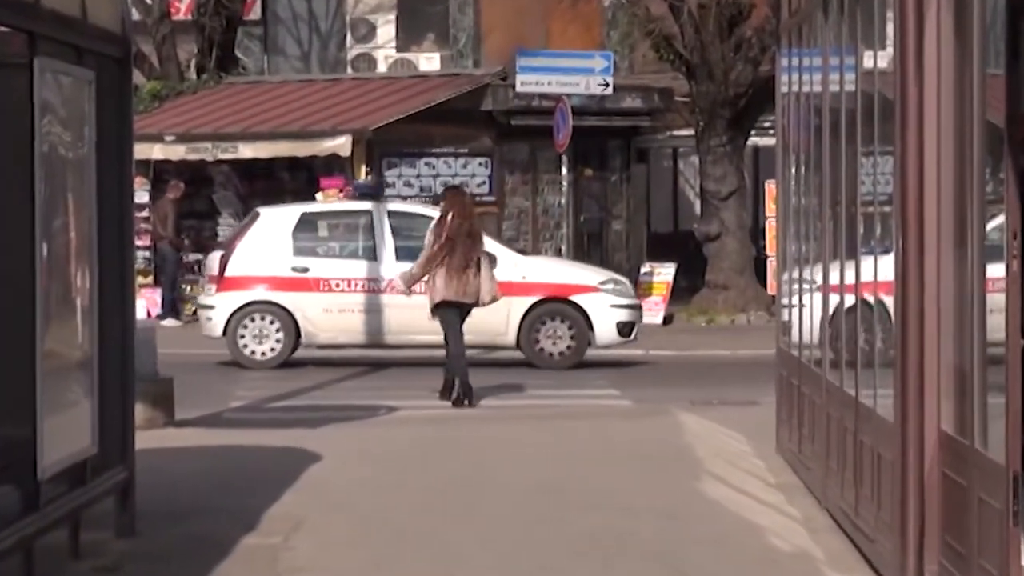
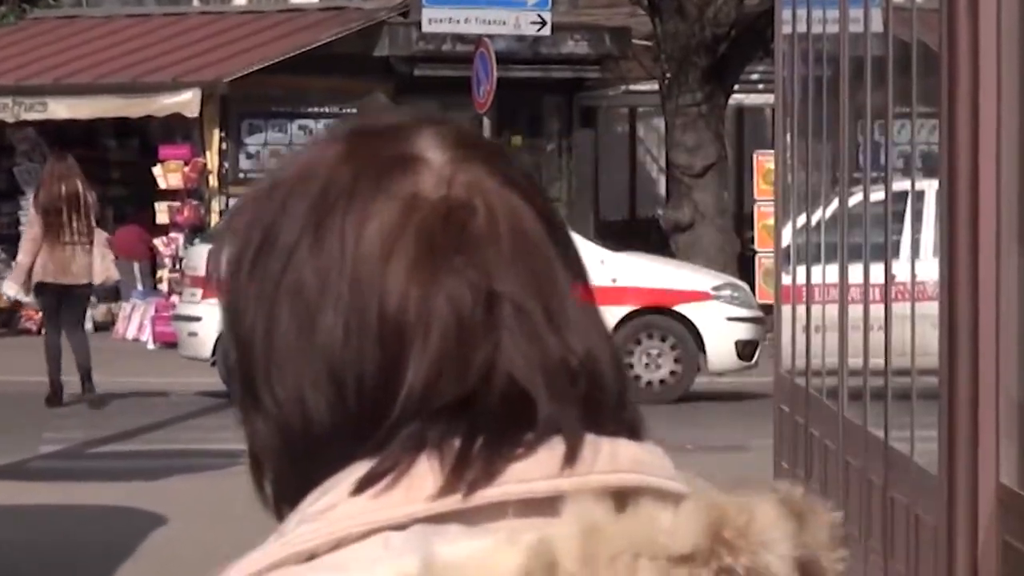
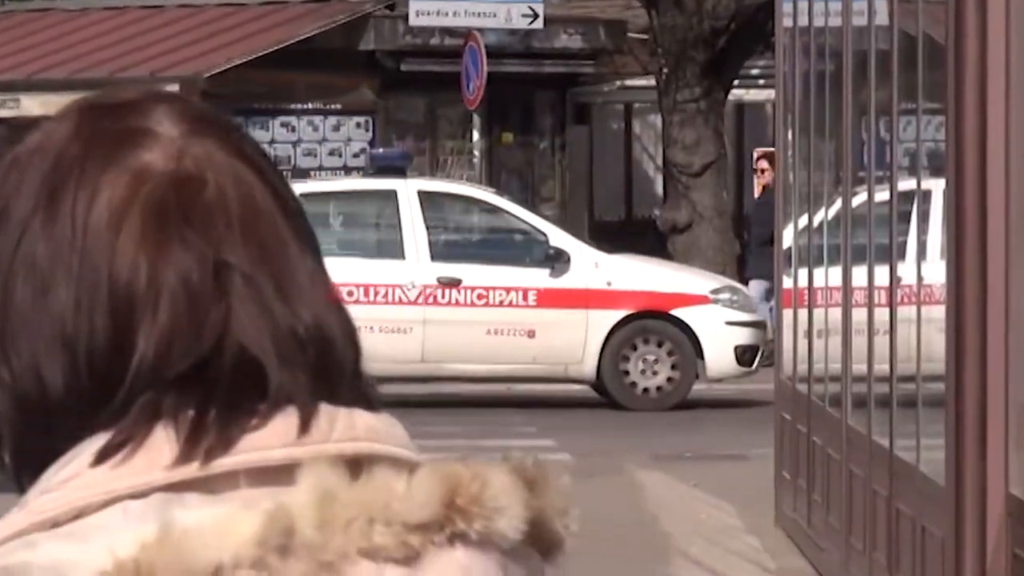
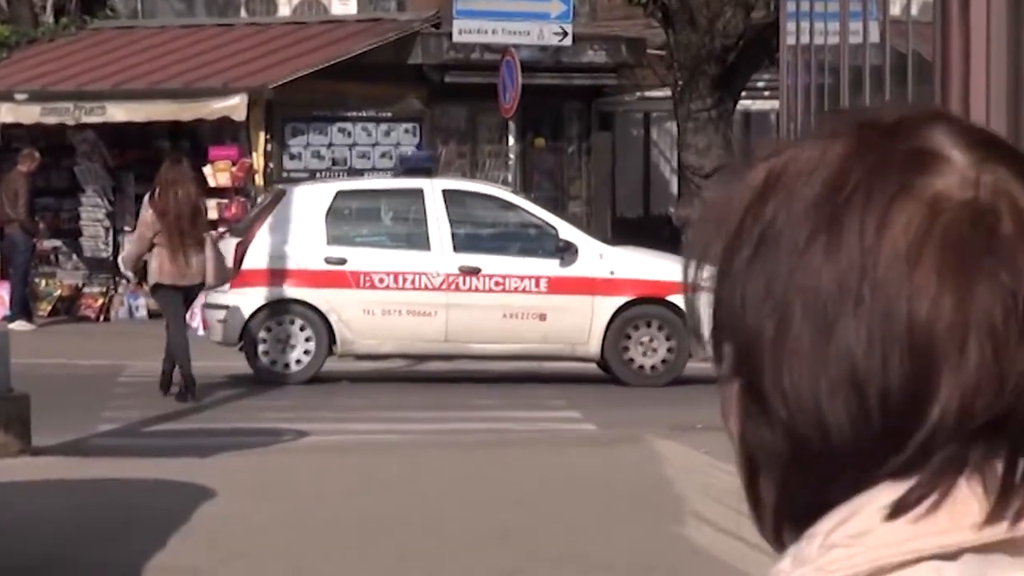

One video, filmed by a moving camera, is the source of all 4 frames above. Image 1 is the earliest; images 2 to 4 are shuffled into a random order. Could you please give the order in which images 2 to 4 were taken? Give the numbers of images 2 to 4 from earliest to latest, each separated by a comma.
4, 2, 3
